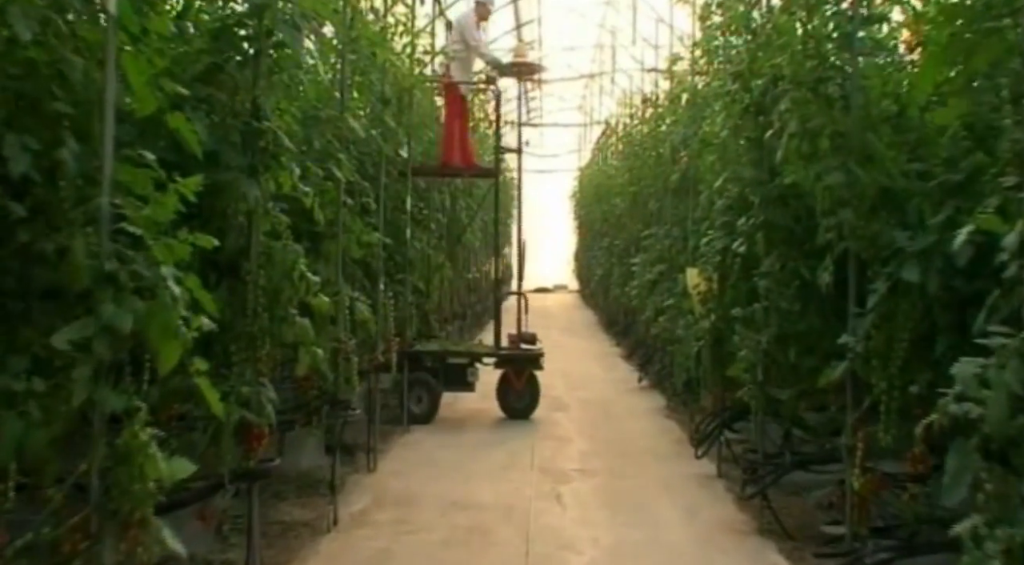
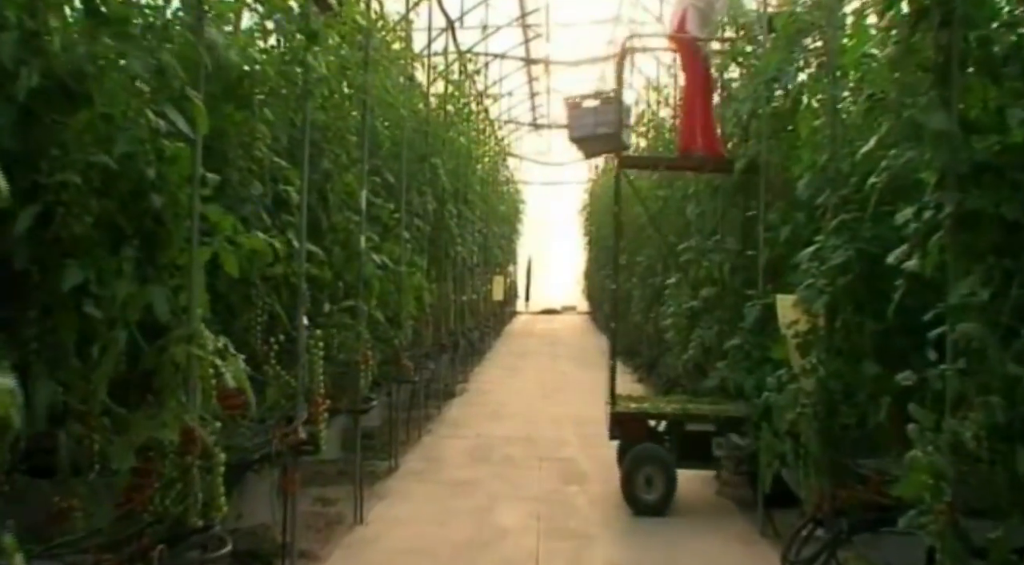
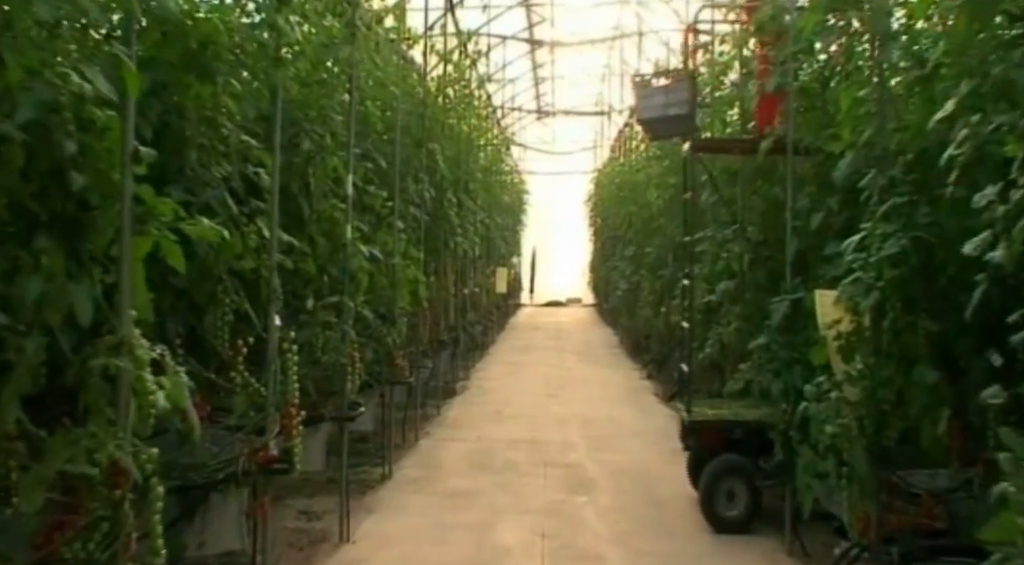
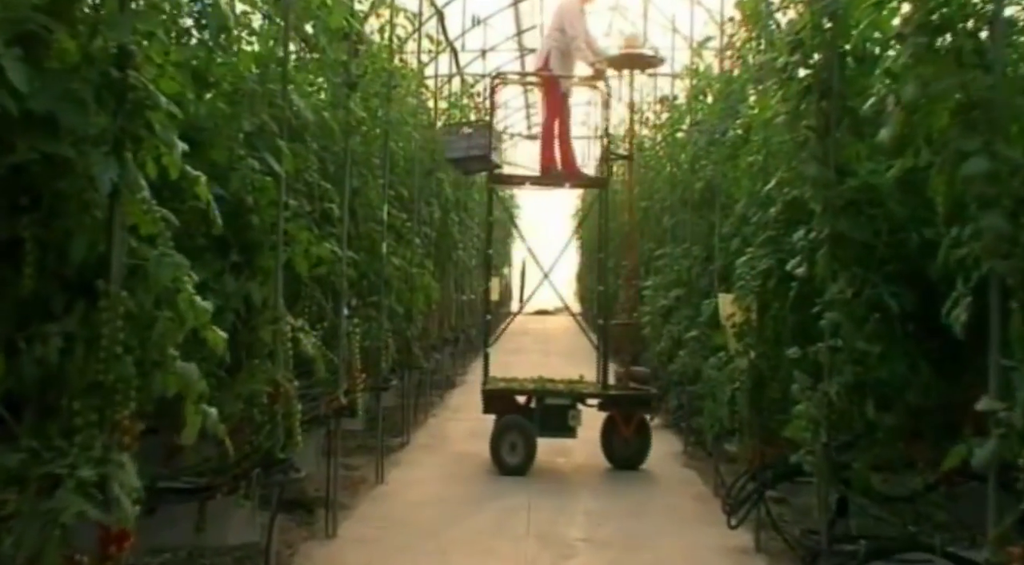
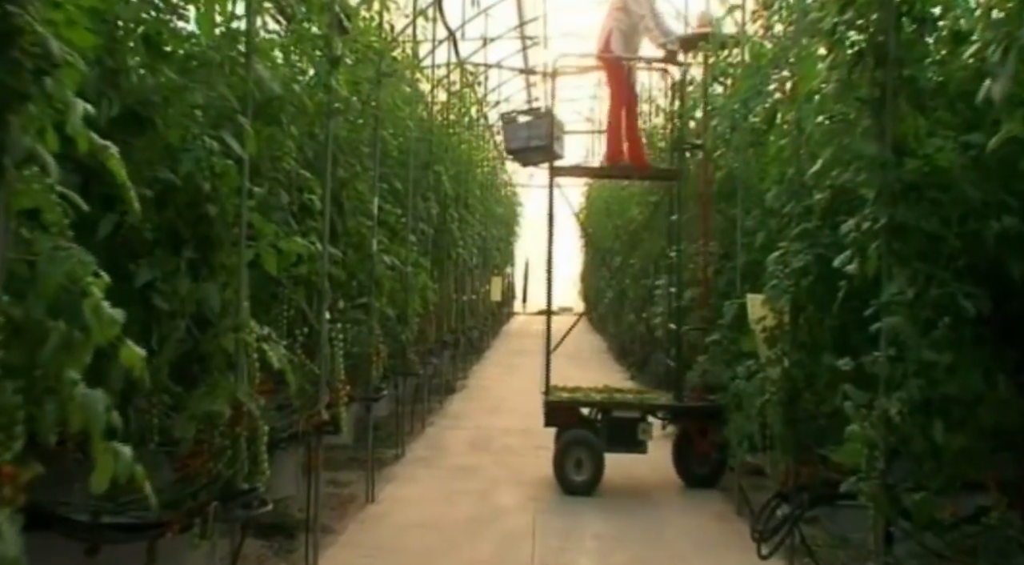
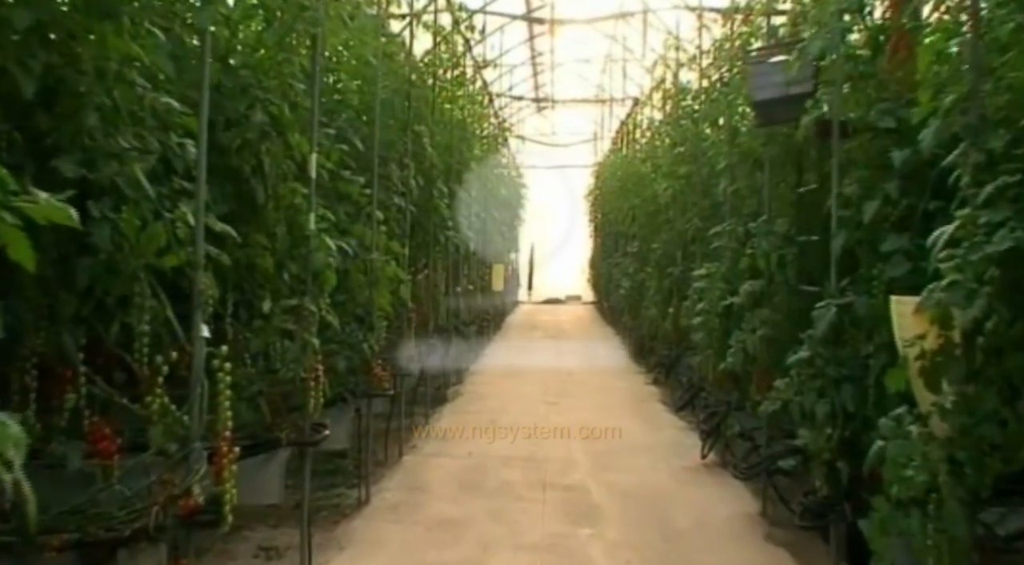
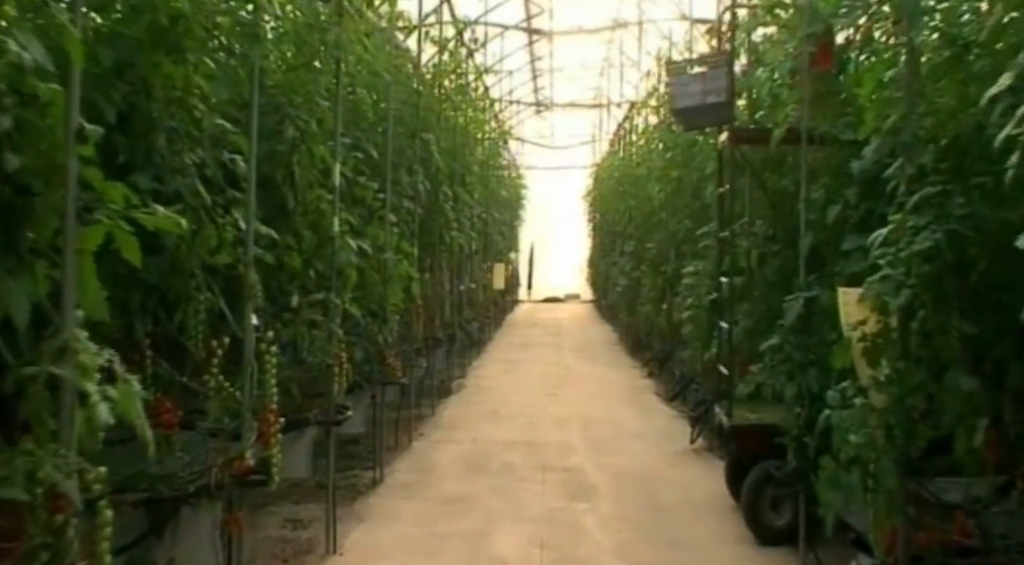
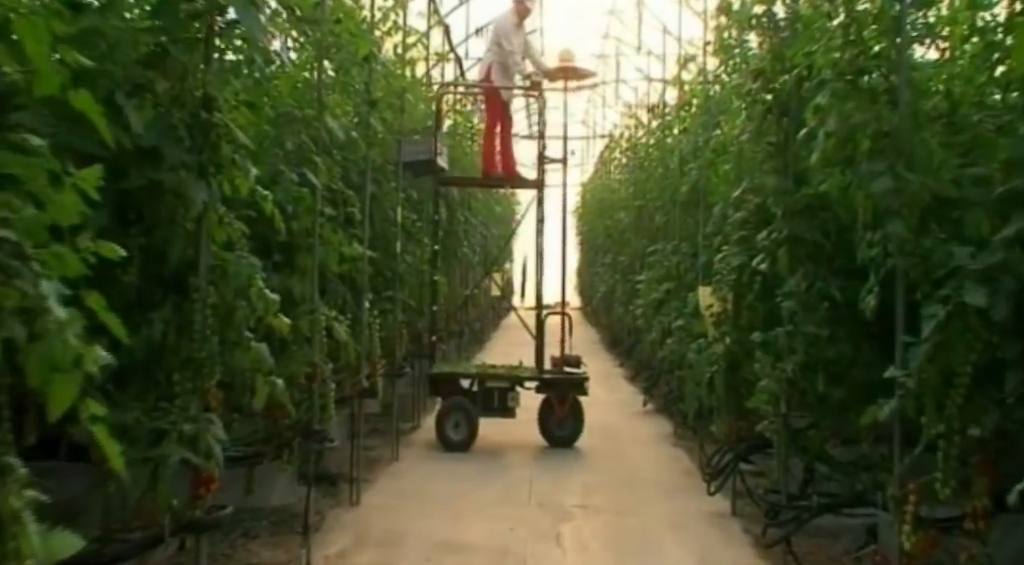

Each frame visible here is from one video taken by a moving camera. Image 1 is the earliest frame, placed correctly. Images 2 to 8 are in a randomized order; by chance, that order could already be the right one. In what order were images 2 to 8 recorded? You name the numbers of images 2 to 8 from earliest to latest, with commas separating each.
8, 4, 5, 2, 3, 7, 6
